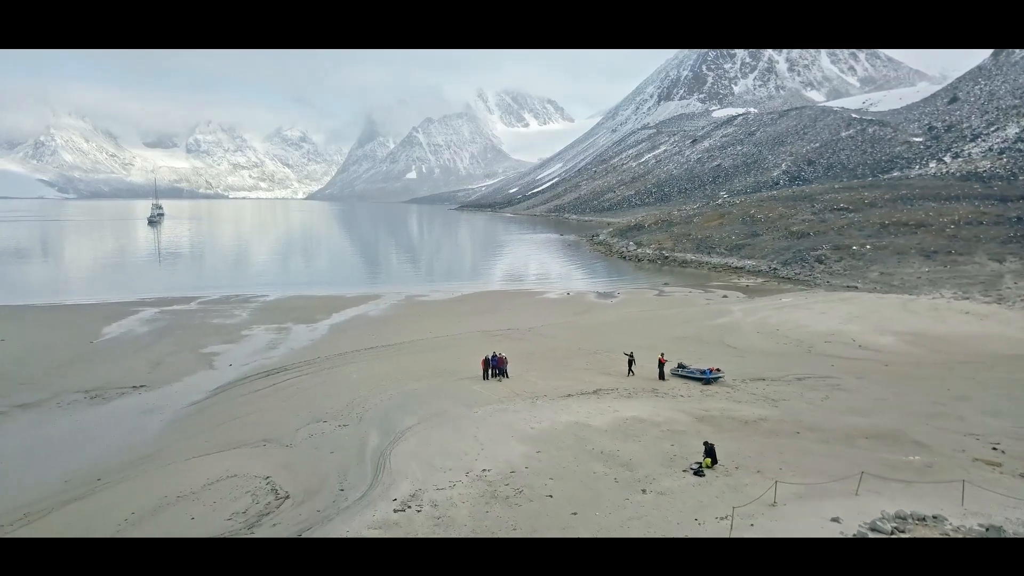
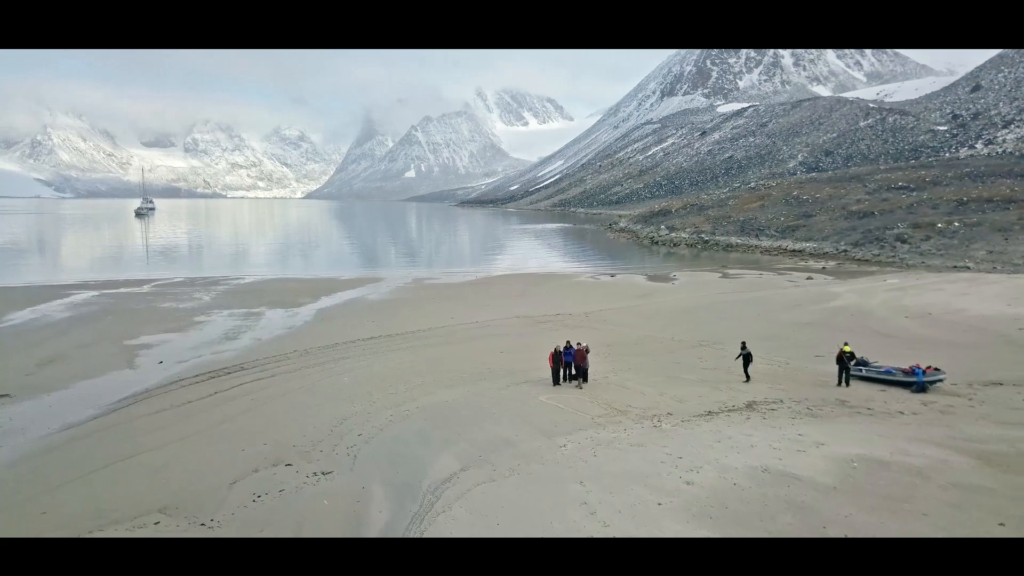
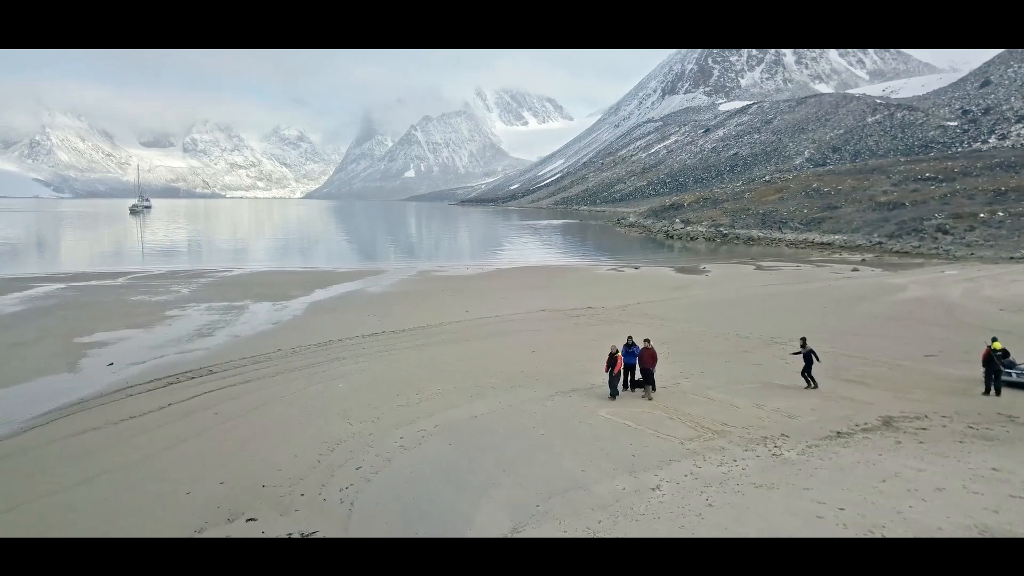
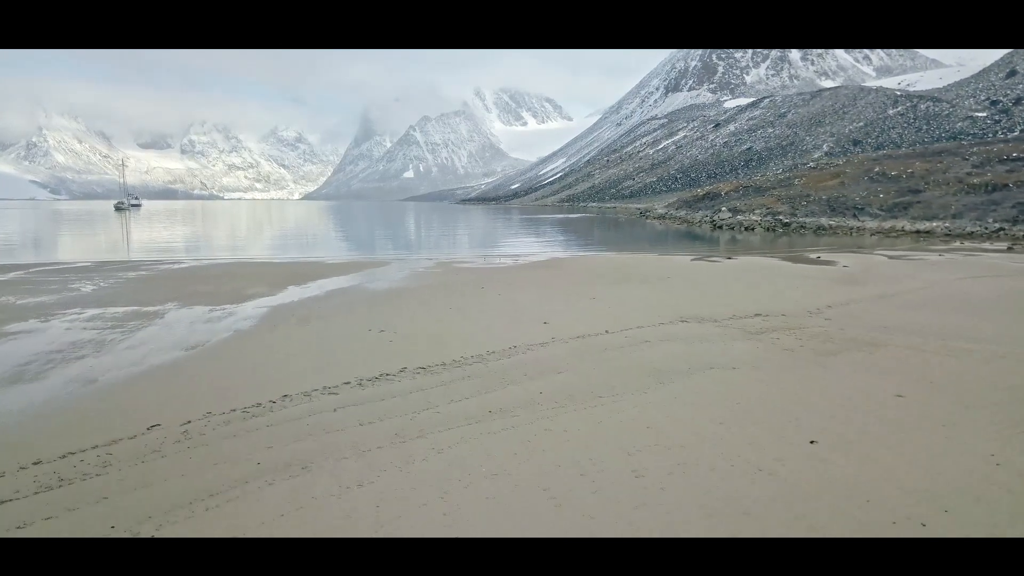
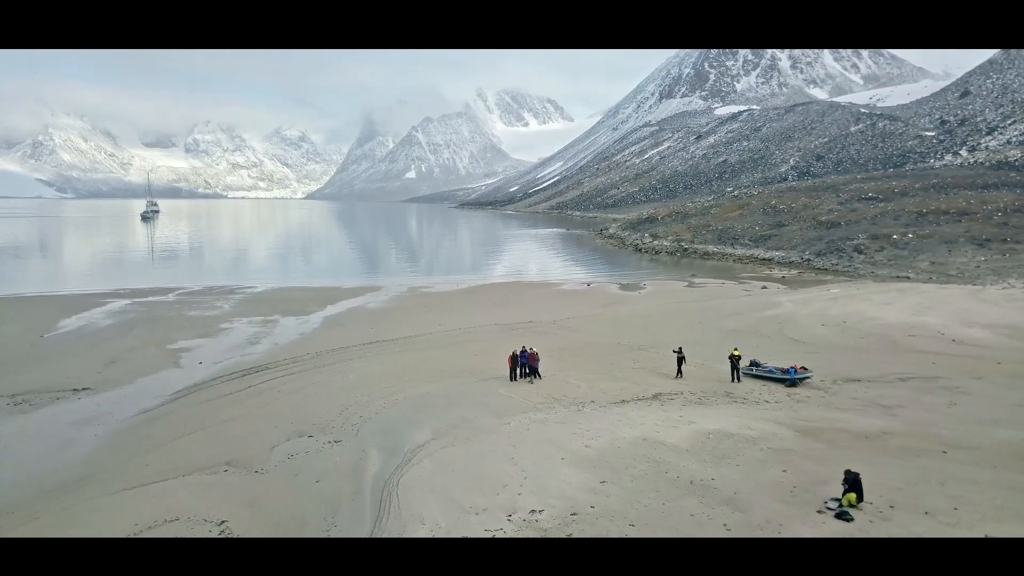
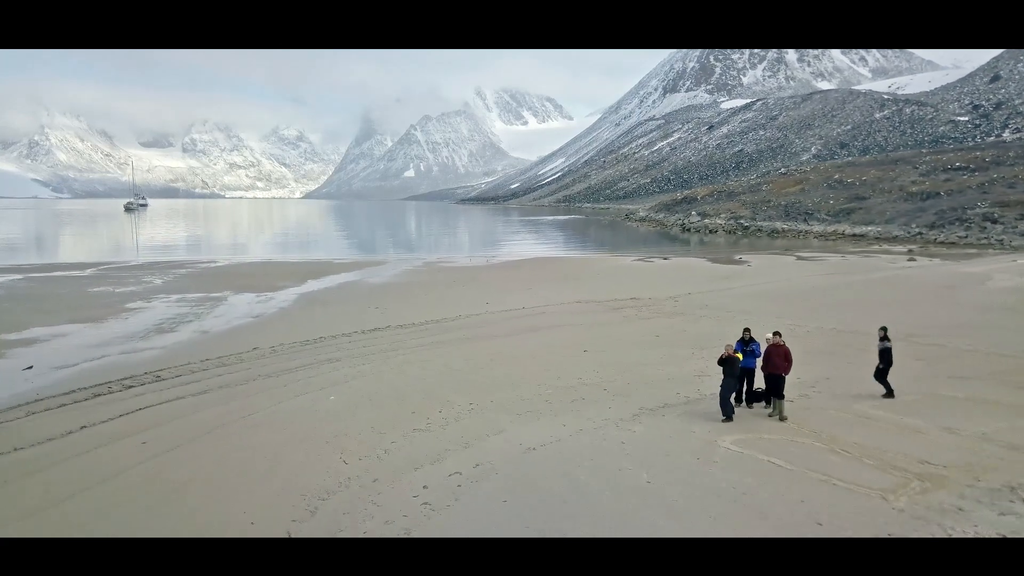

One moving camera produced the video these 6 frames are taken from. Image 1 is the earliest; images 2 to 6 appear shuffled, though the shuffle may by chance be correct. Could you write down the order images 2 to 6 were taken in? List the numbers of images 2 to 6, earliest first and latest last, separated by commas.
5, 2, 3, 6, 4
